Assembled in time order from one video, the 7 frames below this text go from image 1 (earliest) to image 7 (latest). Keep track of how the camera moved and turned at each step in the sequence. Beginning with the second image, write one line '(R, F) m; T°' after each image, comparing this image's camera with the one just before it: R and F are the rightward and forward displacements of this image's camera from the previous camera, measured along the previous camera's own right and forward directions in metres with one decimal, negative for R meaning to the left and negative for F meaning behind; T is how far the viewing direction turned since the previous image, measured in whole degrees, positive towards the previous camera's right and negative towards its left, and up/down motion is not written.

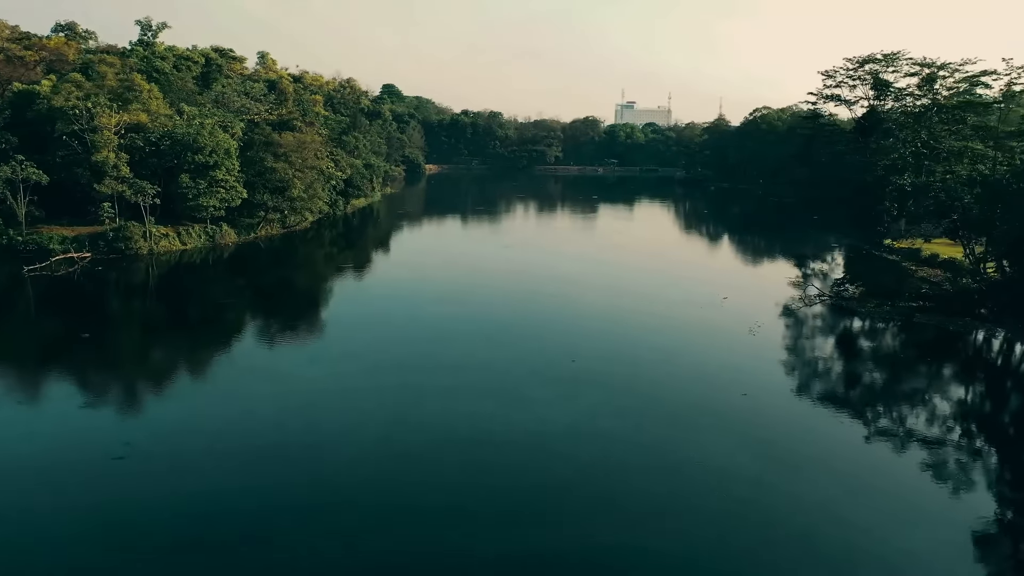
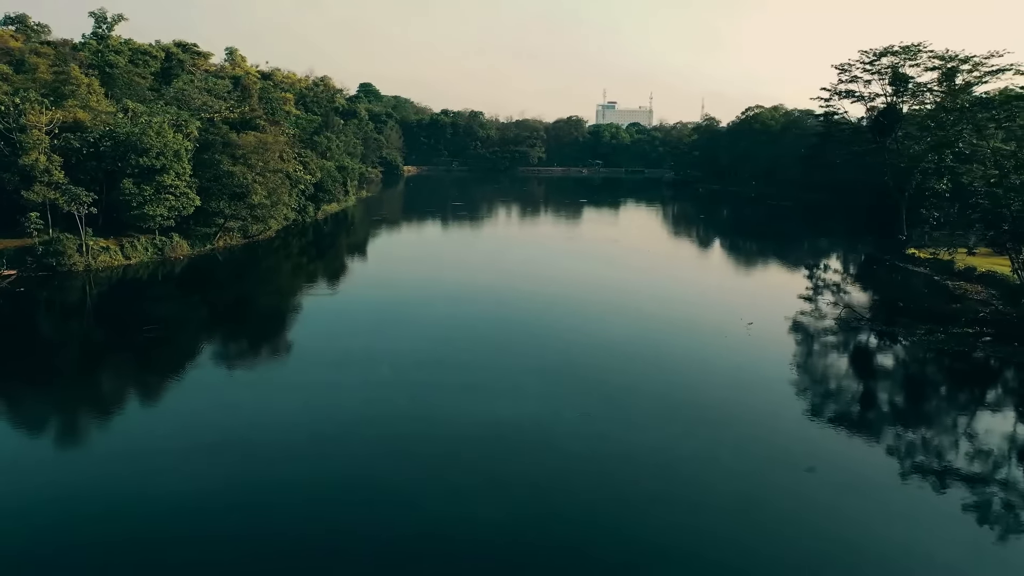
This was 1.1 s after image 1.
(-0.2, +2.4) m; +2°
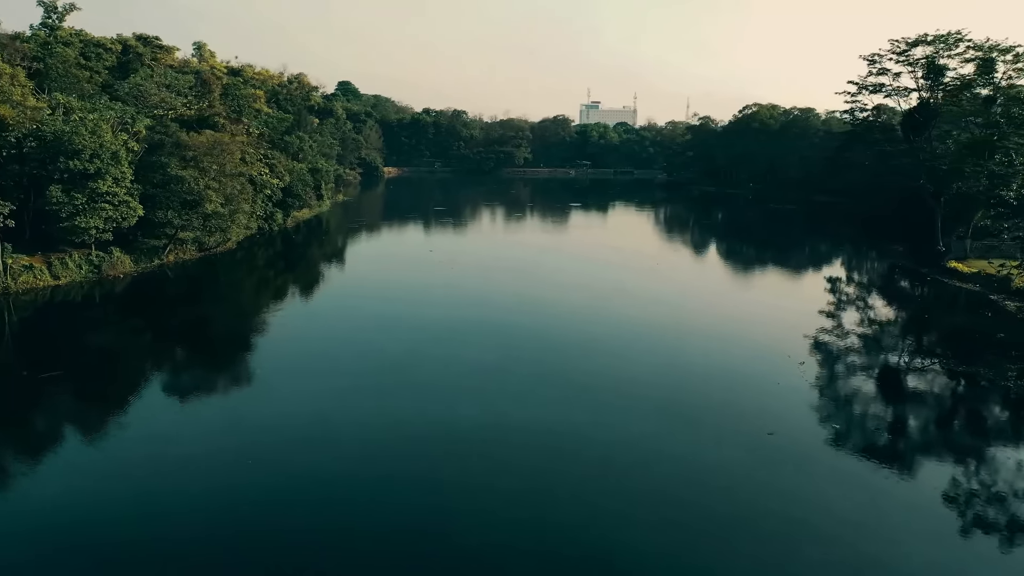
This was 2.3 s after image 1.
(-0.3, +2.6) m; +2°
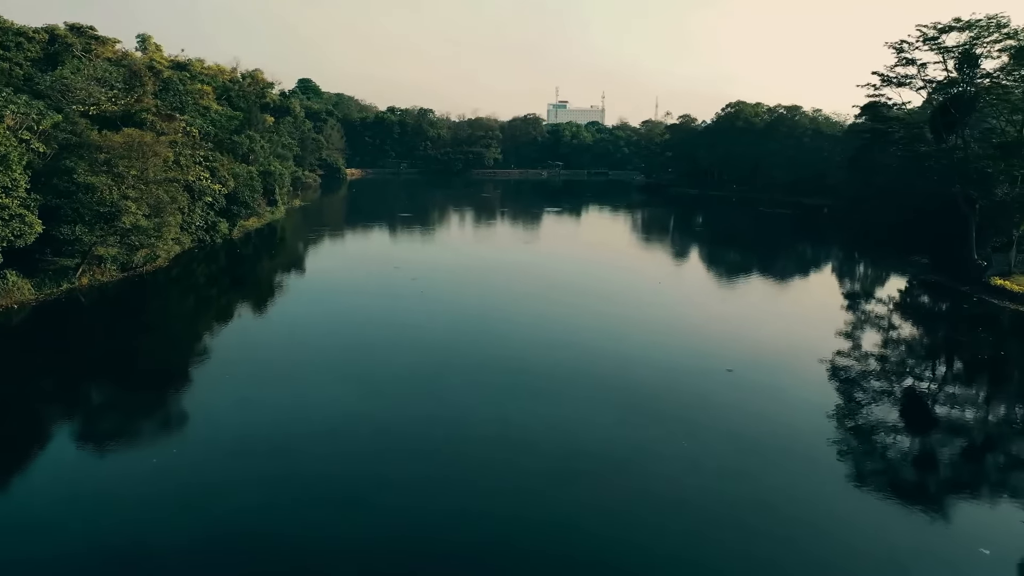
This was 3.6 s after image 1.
(-0.4, +2.9) m; +3°
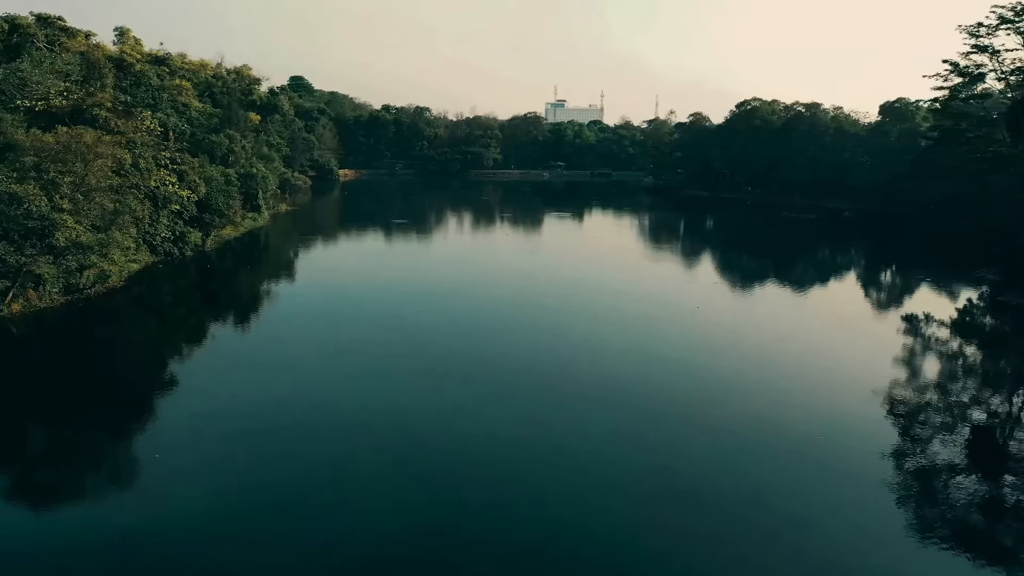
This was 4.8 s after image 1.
(-0.3, +2.6) m; 0°
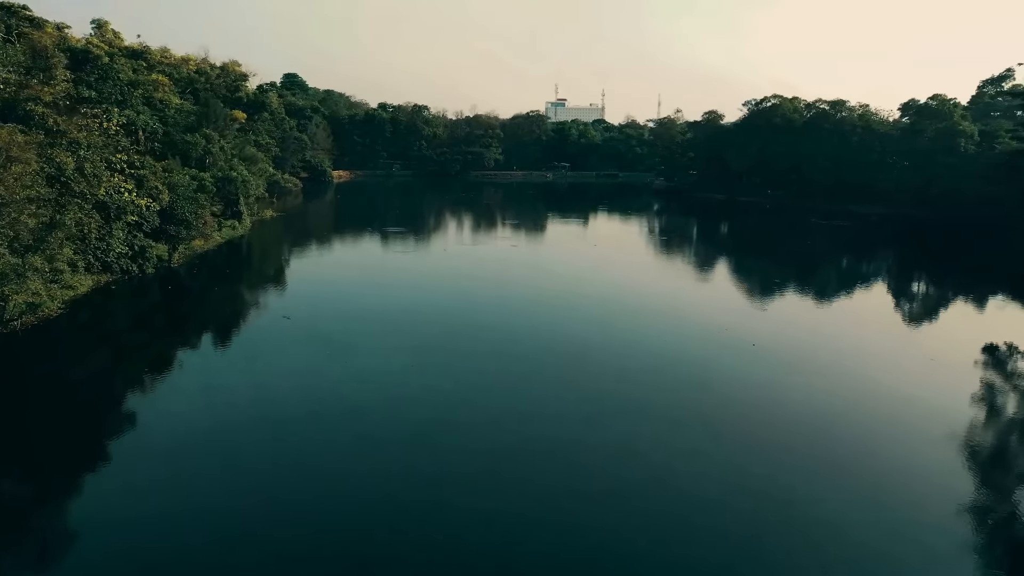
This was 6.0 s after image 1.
(-0.3, +2.7) m; 0°
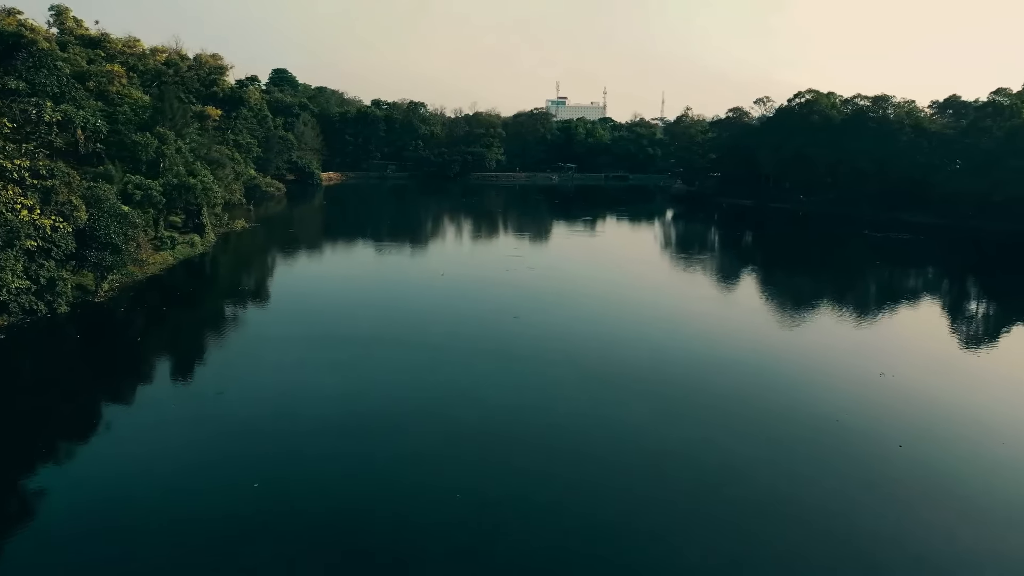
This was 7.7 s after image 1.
(-0.4, +4.0) m; 0°
